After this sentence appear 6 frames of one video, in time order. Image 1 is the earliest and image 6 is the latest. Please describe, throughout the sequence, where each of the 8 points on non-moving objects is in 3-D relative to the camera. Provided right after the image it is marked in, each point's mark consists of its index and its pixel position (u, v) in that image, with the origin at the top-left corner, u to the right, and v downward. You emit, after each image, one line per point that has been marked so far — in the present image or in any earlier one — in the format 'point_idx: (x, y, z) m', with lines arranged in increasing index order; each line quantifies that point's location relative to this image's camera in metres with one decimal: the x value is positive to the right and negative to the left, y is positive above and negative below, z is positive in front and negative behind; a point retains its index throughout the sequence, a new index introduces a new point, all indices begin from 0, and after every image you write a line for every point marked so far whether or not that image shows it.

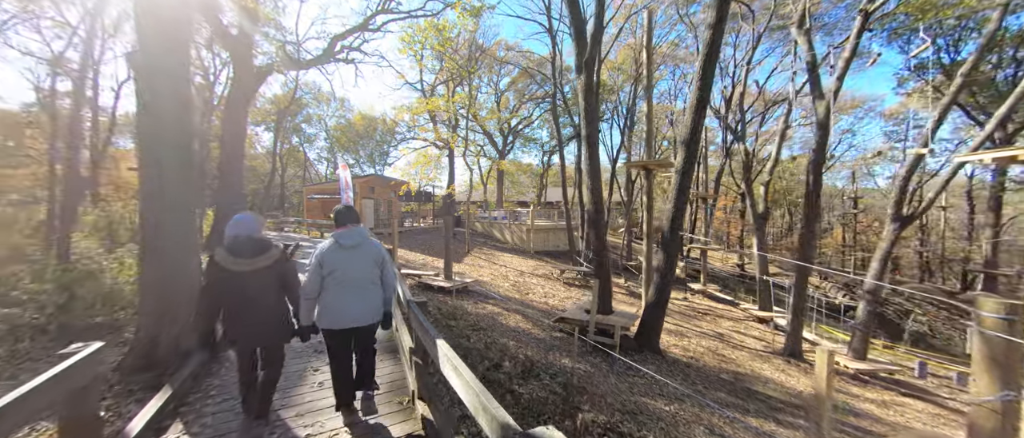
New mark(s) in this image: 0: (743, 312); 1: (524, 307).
0: (+10.2, -4.1, +14.5) m
1: (+0.3, -2.5, +9.2) m
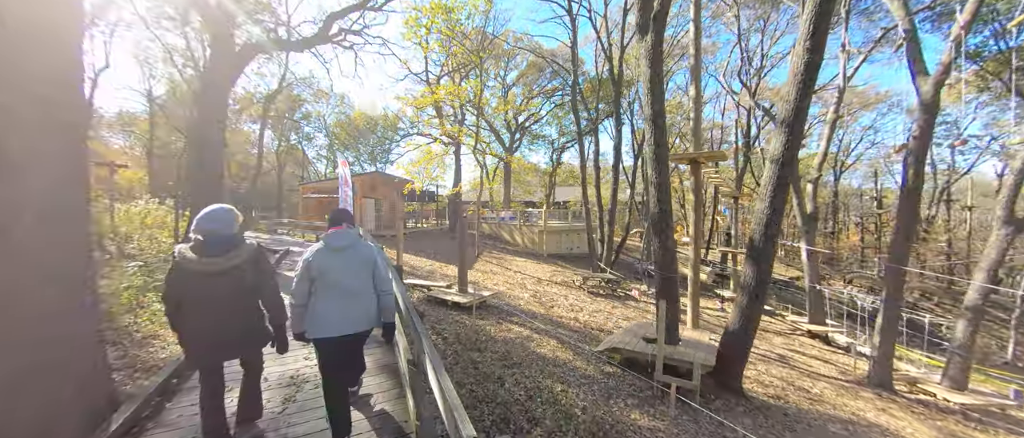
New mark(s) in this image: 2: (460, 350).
0: (+10.9, -4.2, +13.0) m
1: (+1.0, -2.5, +7.7) m
2: (-0.8, -2.2, +5.4) m
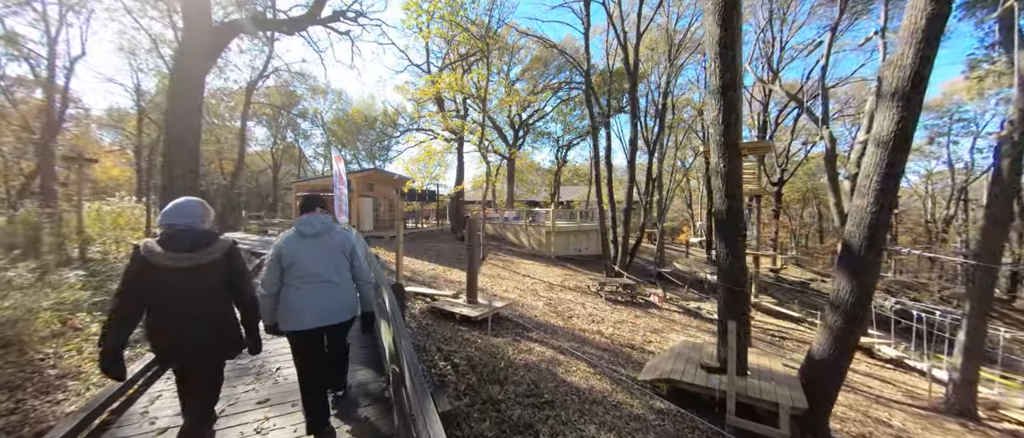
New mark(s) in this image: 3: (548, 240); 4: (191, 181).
0: (+11.2, -4.2, +11.9) m
1: (+1.3, -2.5, +6.6) m
2: (-0.5, -2.1, +4.3) m
3: (+2.2, -1.3, +19.8) m
4: (-7.2, +0.8, +7.3) m
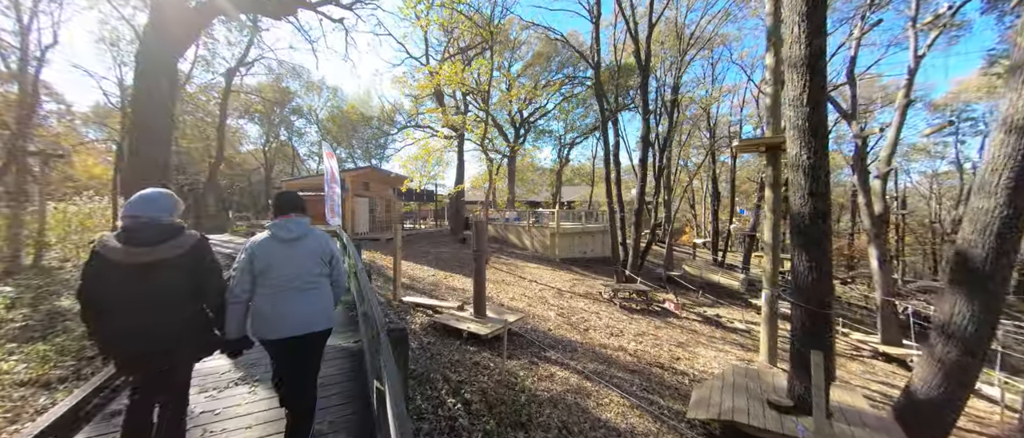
0: (+11.5, -4.2, +11.2) m
1: (+1.6, -2.6, +5.7) m
2: (-0.2, -2.2, +3.4) m
3: (+2.3, -1.3, +19.0) m
4: (-6.9, +0.7, +6.4) m
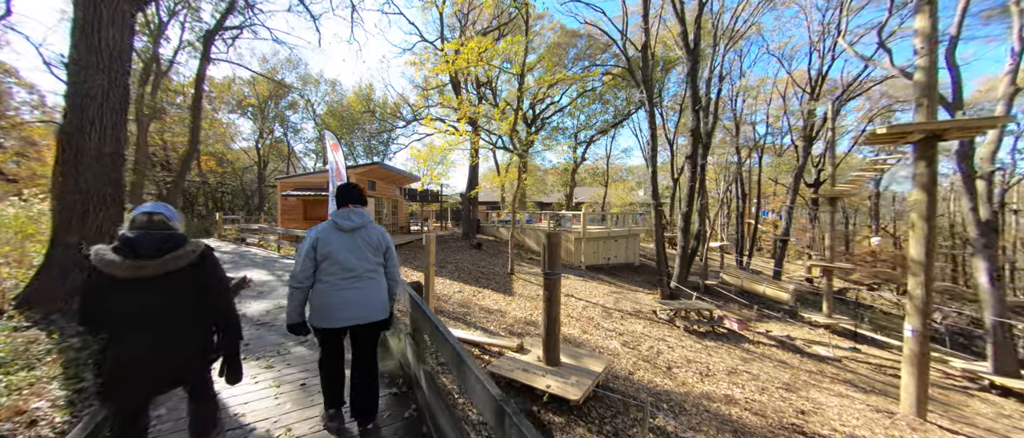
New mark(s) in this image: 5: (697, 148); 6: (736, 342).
0: (+12.6, -4.4, +9.6) m
1: (+2.8, -2.7, +4.0) m
2: (+1.1, -2.3, +1.7) m
3: (+3.4, -1.5, +17.3) m
4: (-5.7, +0.6, +4.6) m
5: (+7.5, +2.9, +13.5) m
6: (+5.9, -3.2, +8.6) m
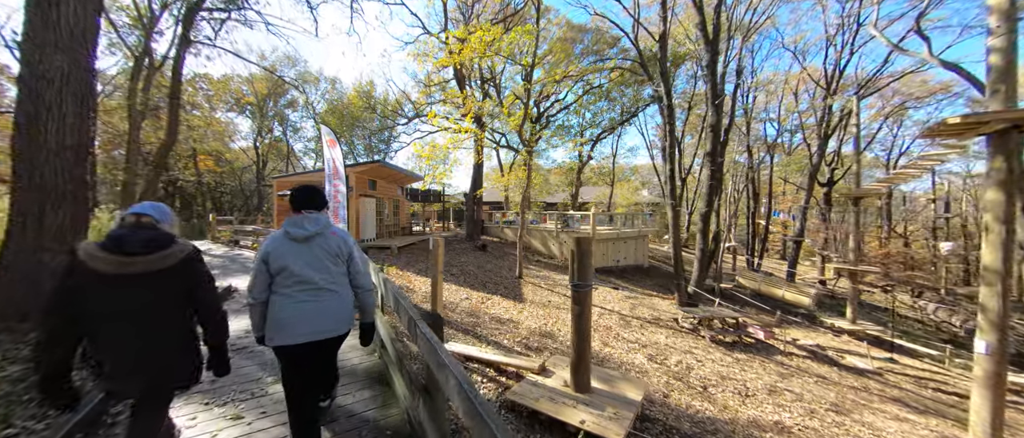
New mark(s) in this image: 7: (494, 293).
0: (+12.9, -4.4, +8.9) m
1: (+3.1, -2.8, +3.4) m
2: (+1.3, -2.4, +1.1) m
3: (+3.7, -1.5, +16.6) m
4: (-5.4, +0.6, +4.0) m
5: (+7.8, +2.9, +12.9) m
6: (+6.2, -3.3, +7.9) m
7: (-0.5, -2.1, +9.4) m
